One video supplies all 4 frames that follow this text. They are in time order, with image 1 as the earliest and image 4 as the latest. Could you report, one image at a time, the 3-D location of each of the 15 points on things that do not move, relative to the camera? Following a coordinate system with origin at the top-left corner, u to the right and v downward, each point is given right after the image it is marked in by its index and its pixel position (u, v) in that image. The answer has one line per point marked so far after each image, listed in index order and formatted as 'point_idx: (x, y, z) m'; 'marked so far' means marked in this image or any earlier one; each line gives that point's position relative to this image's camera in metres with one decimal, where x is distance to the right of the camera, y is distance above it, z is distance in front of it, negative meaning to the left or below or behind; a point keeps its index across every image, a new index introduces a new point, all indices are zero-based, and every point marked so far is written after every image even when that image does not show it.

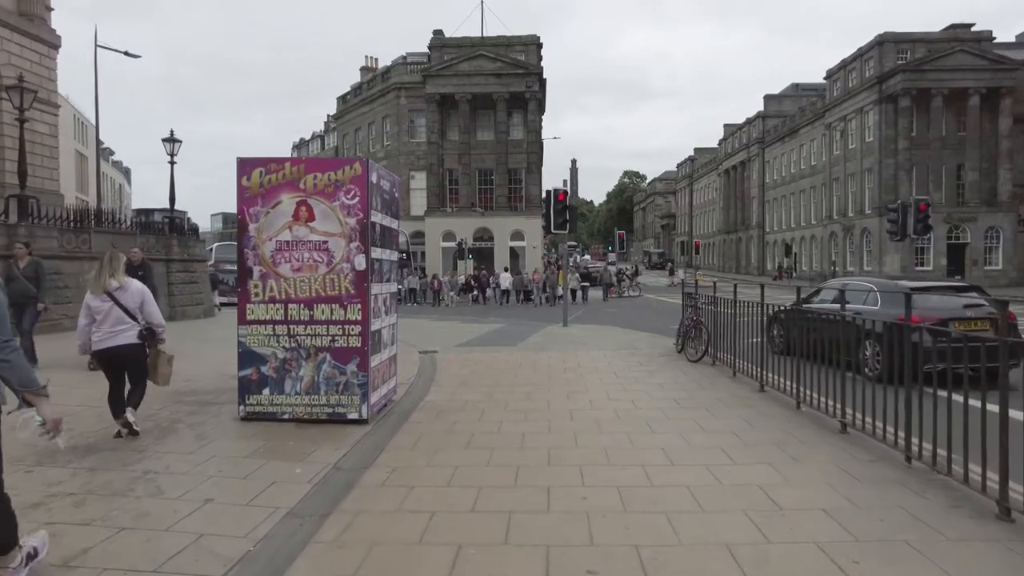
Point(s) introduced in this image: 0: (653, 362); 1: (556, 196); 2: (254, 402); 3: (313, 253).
0: (+2.5, -1.3, +11.4) m
1: (+1.3, +2.6, +18.2) m
2: (-2.9, -1.3, +7.2) m
3: (-2.2, +0.4, +7.1) m
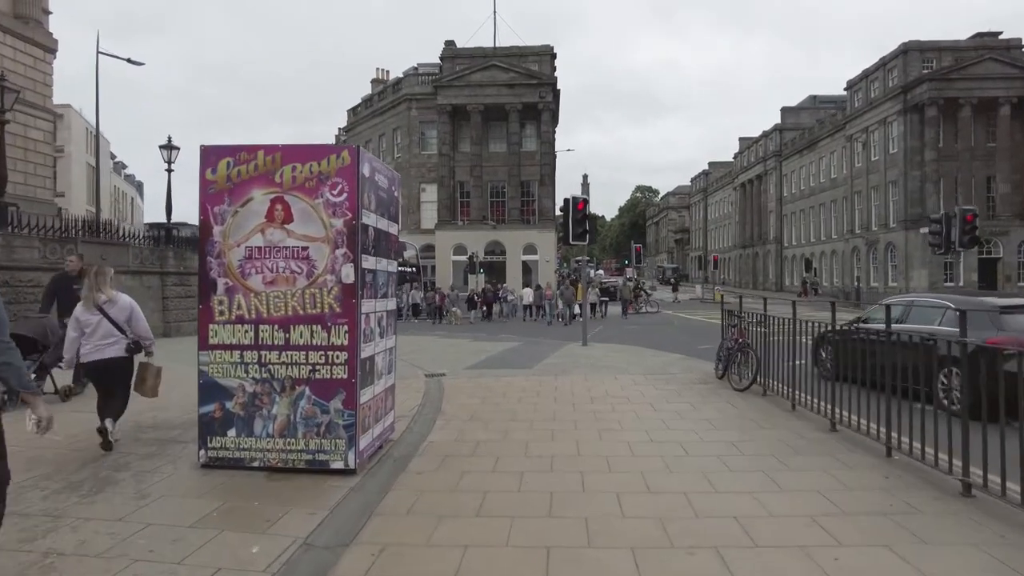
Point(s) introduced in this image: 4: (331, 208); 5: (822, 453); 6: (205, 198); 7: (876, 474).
0: (+2.8, -1.6, +10.0) m
1: (+1.7, +2.2, +16.8) m
2: (-2.7, -1.4, +5.8) m
3: (-2.0, +0.2, +5.8) m
4: (-1.6, +0.7, +5.7) m
5: (+3.0, -1.6, +6.3) m
6: (-2.8, +0.8, +5.8) m
7: (+3.2, -1.6, +5.5) m
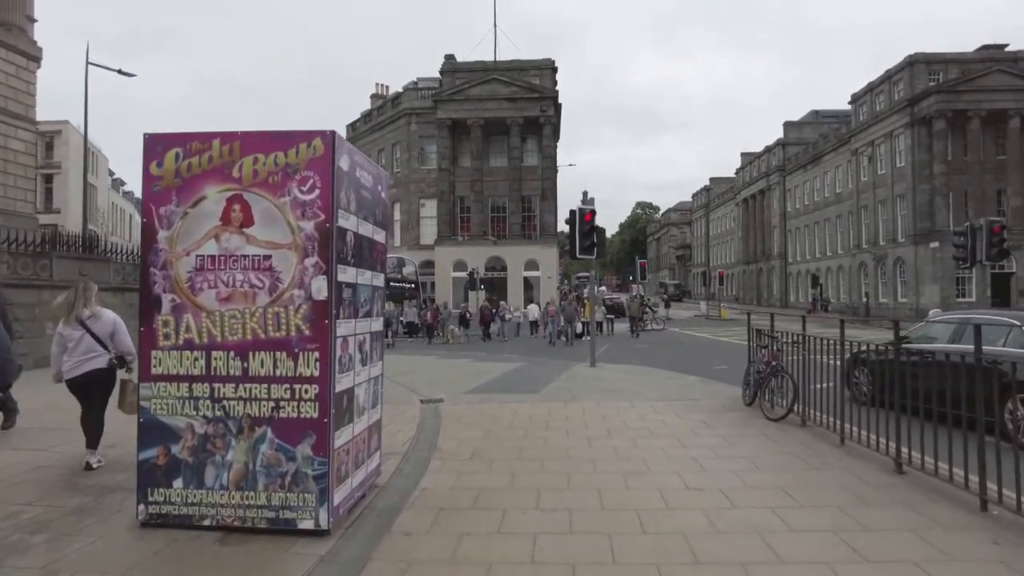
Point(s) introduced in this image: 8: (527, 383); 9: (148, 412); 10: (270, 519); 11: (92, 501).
0: (+2.9, -1.8, +8.9) m
1: (+1.7, +1.8, +15.8) m
2: (-2.6, -1.6, +4.8) m
3: (-1.9, +0.1, +4.7) m
4: (-1.6, +0.6, +4.7) m
5: (+3.1, -1.8, +5.2) m
6: (-2.7, +0.7, +4.8) m
7: (+3.2, -1.7, +4.4) m
8: (+0.3, -1.9, +12.9) m
9: (-2.7, -0.9, +4.7) m
10: (-1.8, -1.7, +4.7) m
11: (-3.5, -1.8, +5.3) m
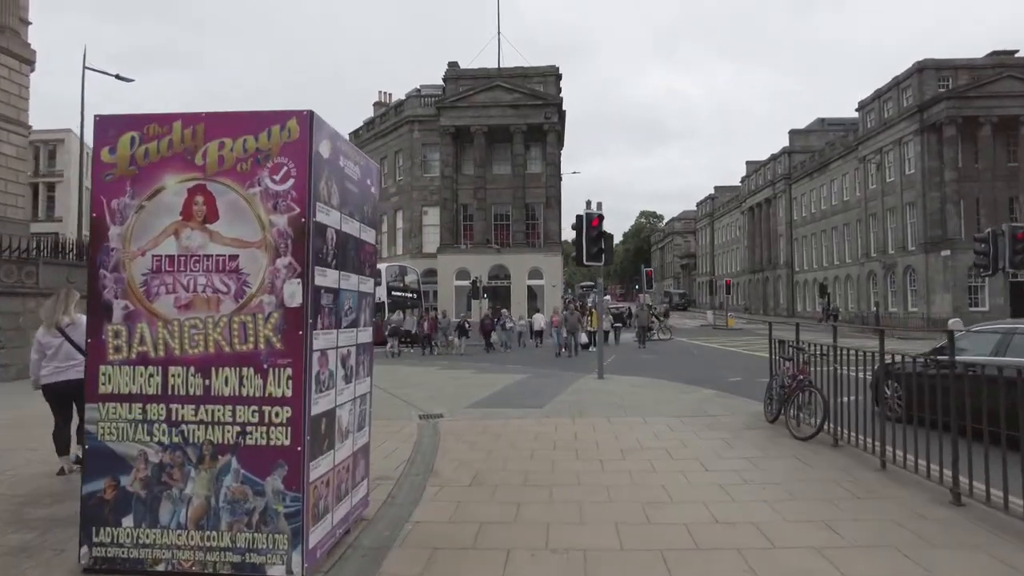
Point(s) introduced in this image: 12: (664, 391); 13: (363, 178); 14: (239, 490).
0: (+2.9, -1.9, +8.1) m
1: (+1.8, +1.6, +15.2) m
2: (-2.6, -1.6, +4.1) m
3: (-1.9, +0.1, +4.1) m
4: (-1.5, +0.6, +4.0) m
5: (+3.2, -1.8, +4.4) m
6: (-2.7, +0.7, +4.2) m
7: (+3.3, -1.8, +3.7) m
8: (+0.4, -2.1, +12.2) m
9: (-2.7, -0.9, +4.1) m
10: (-1.7, -1.7, +4.0) m
11: (-3.4, -1.8, +4.6) m
12: (+2.9, -2.0, +12.3) m
13: (-1.2, +0.9, +5.0) m
14: (-1.7, -1.3, +4.0) m
